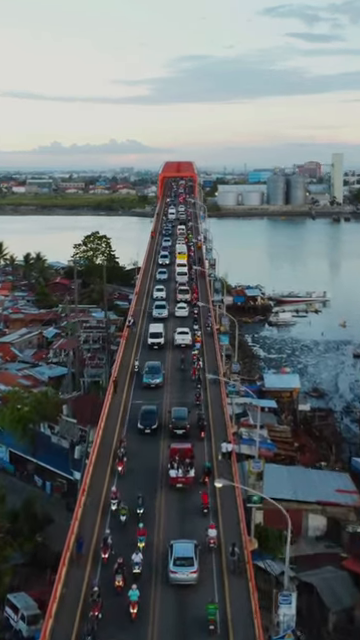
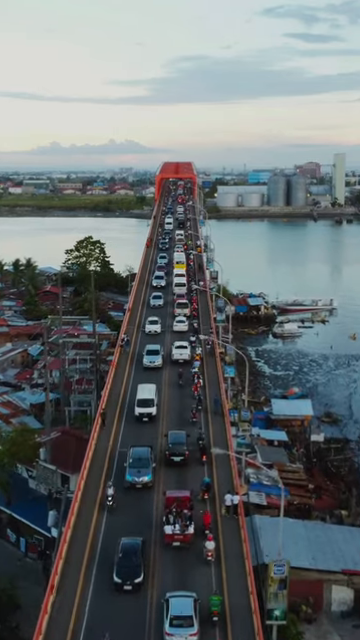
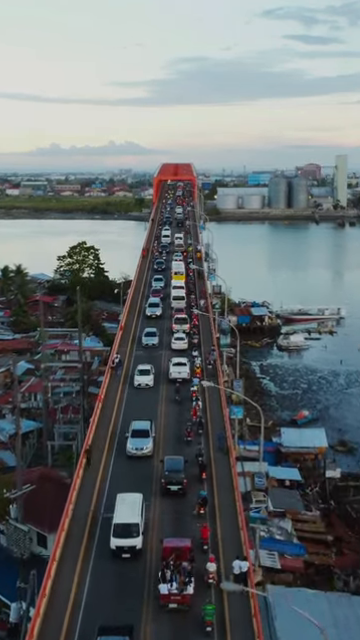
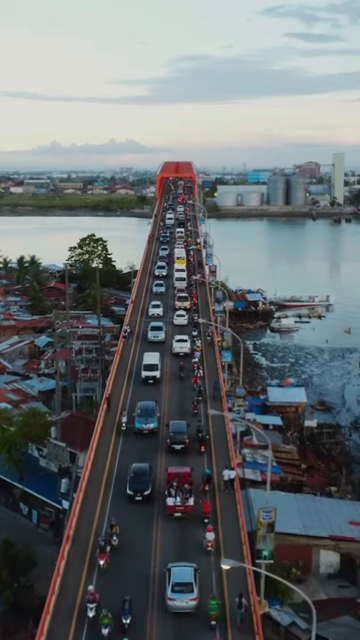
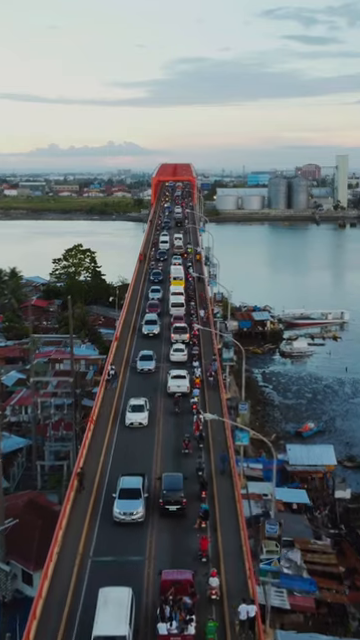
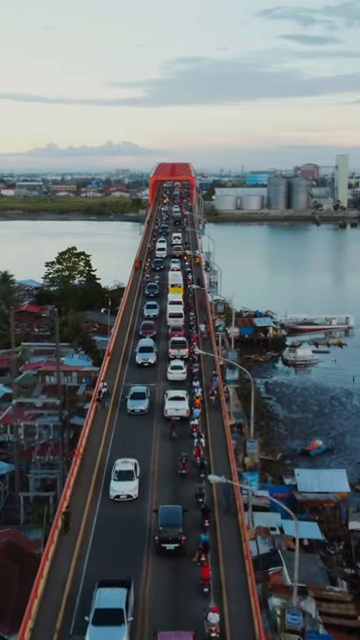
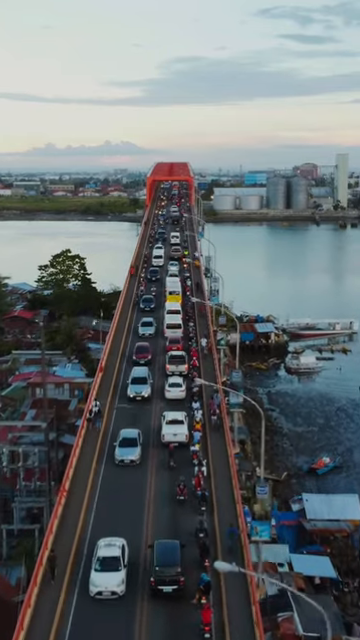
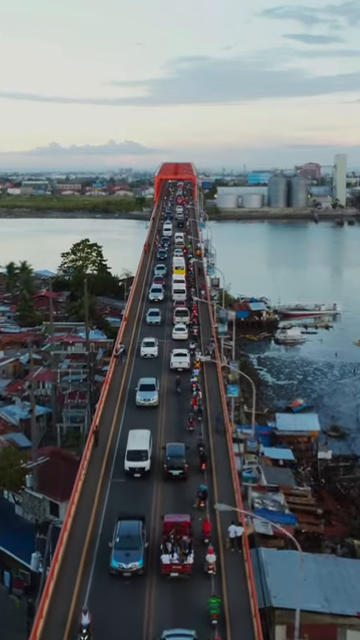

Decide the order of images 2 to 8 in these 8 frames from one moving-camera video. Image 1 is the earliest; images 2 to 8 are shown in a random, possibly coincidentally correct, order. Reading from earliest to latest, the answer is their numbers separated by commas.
4, 2, 8, 3, 5, 6, 7
